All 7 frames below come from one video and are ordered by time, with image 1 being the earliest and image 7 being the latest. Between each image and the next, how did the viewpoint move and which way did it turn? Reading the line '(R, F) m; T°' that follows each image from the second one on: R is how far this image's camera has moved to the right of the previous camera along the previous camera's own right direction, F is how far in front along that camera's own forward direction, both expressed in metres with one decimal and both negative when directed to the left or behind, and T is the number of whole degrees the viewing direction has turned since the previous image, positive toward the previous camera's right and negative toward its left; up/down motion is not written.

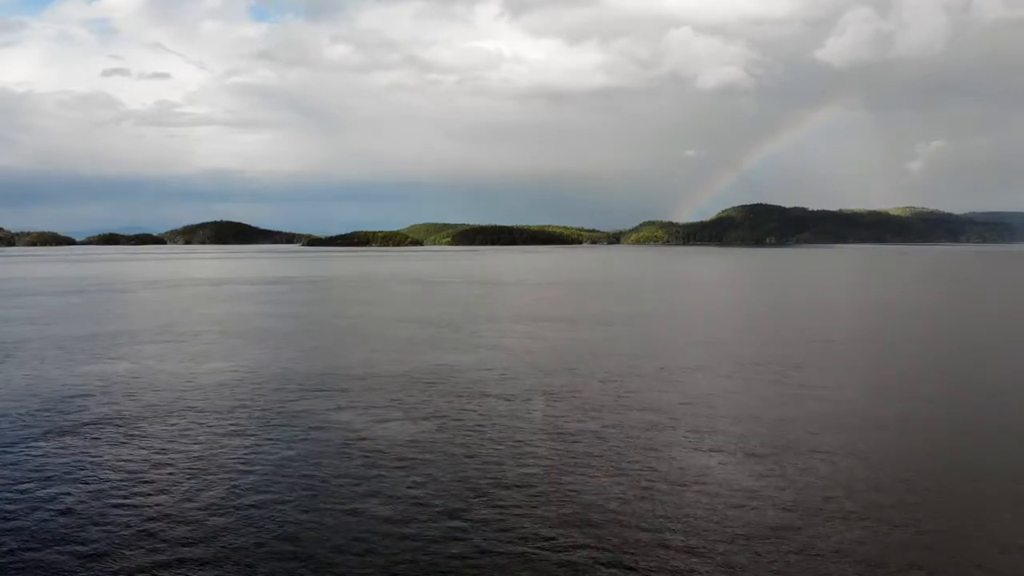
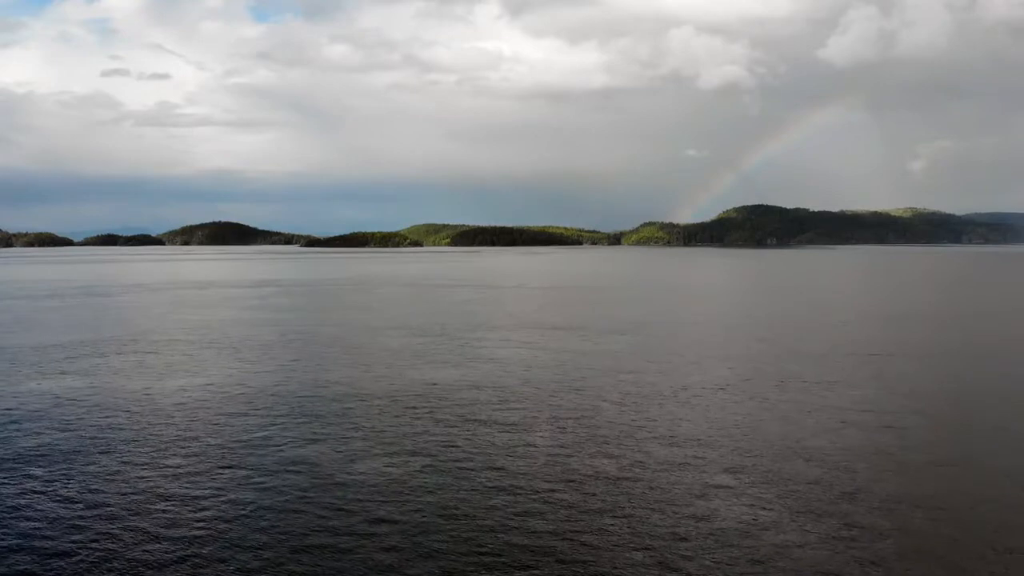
(+0.1, +3.3) m; 0°
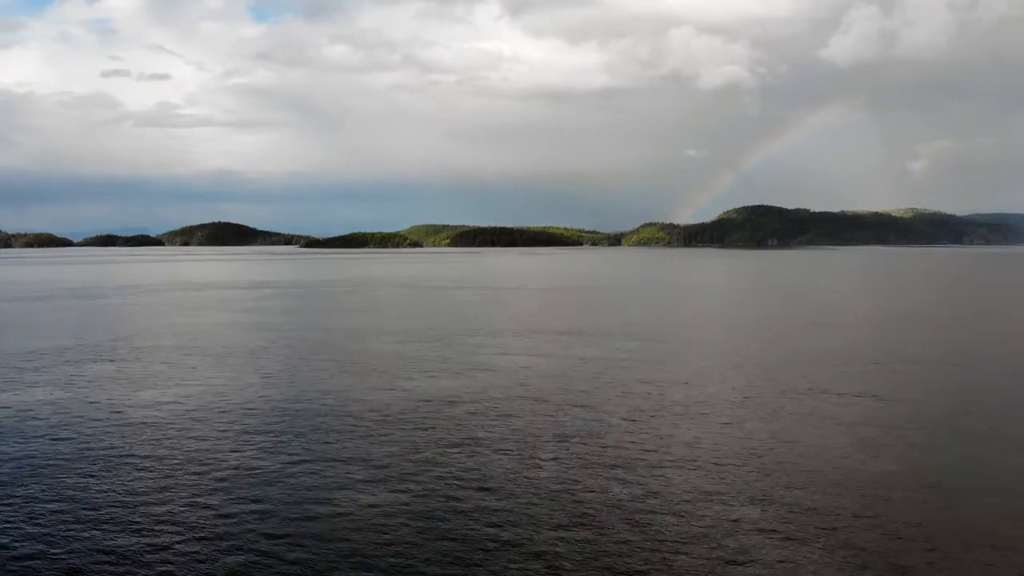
(-0.1, +1.9) m; 0°
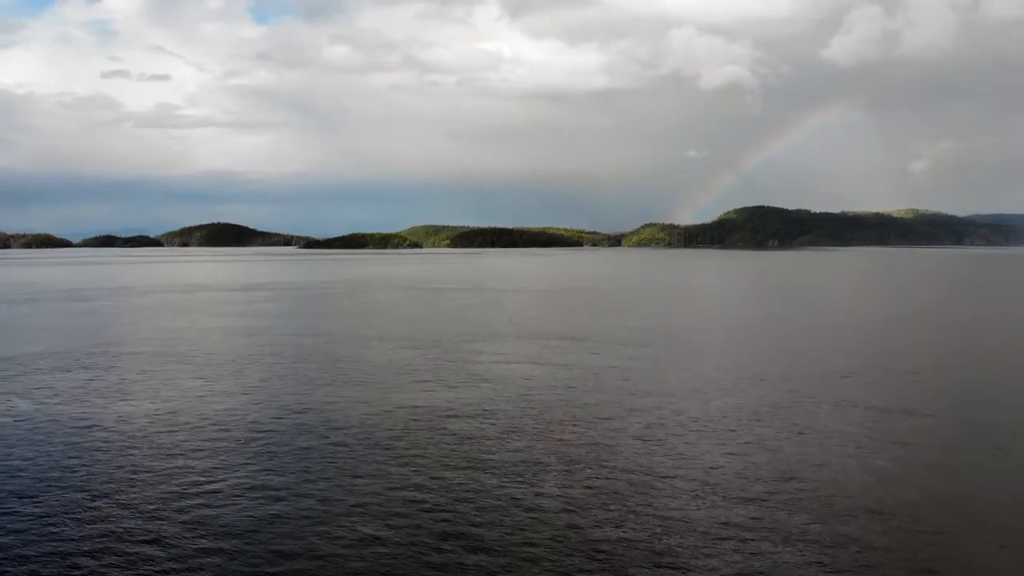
(0.0, +2.1) m; 0°
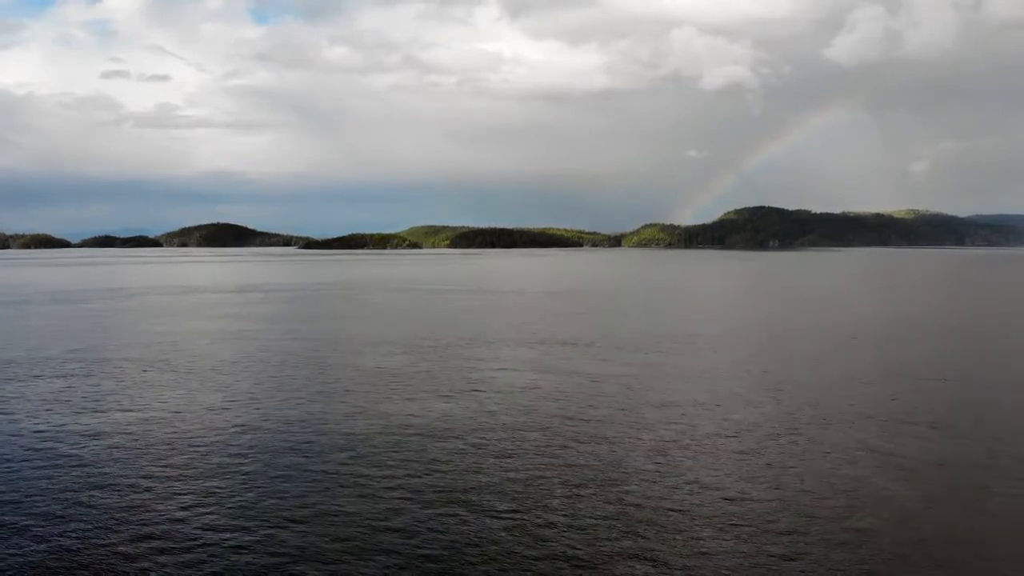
(0.0, +1.8) m; 0°
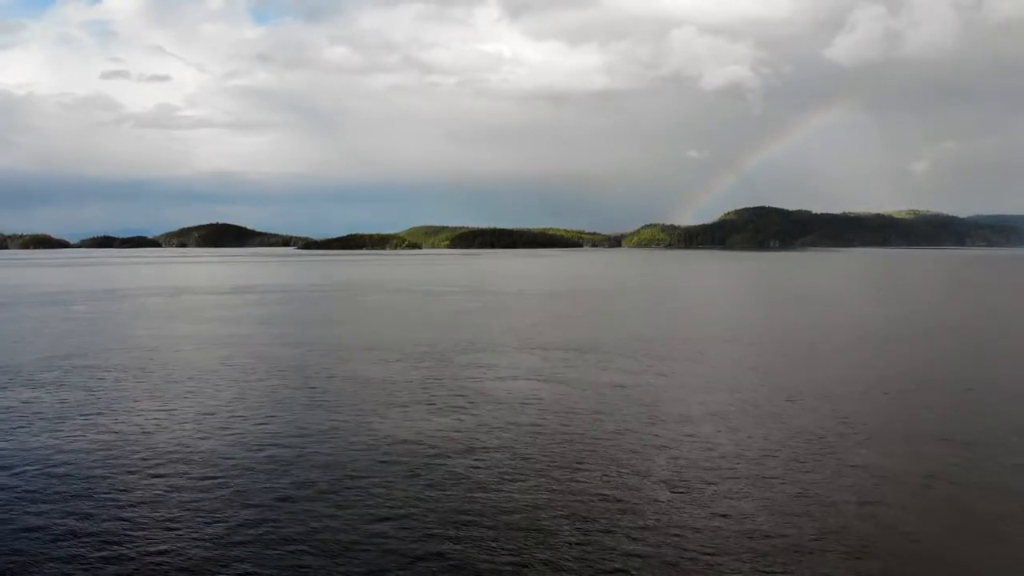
(0.0, +1.8) m; 0°
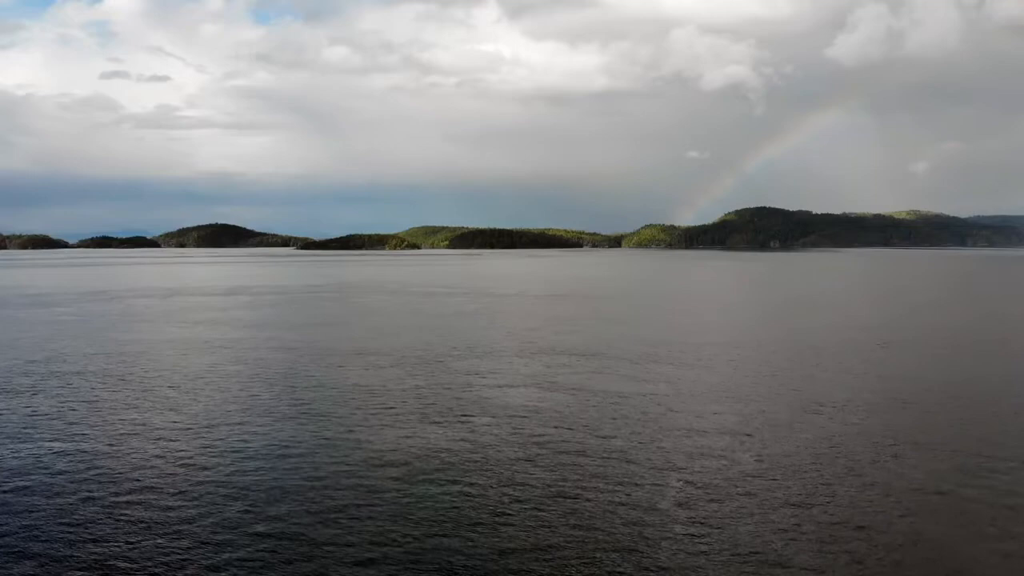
(0.0, +1.9) m; 0°
